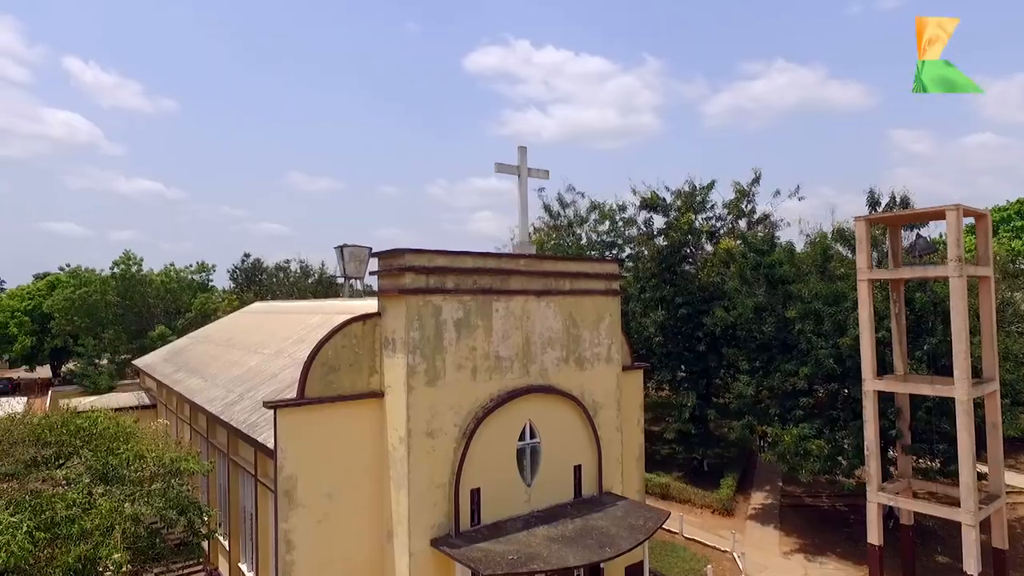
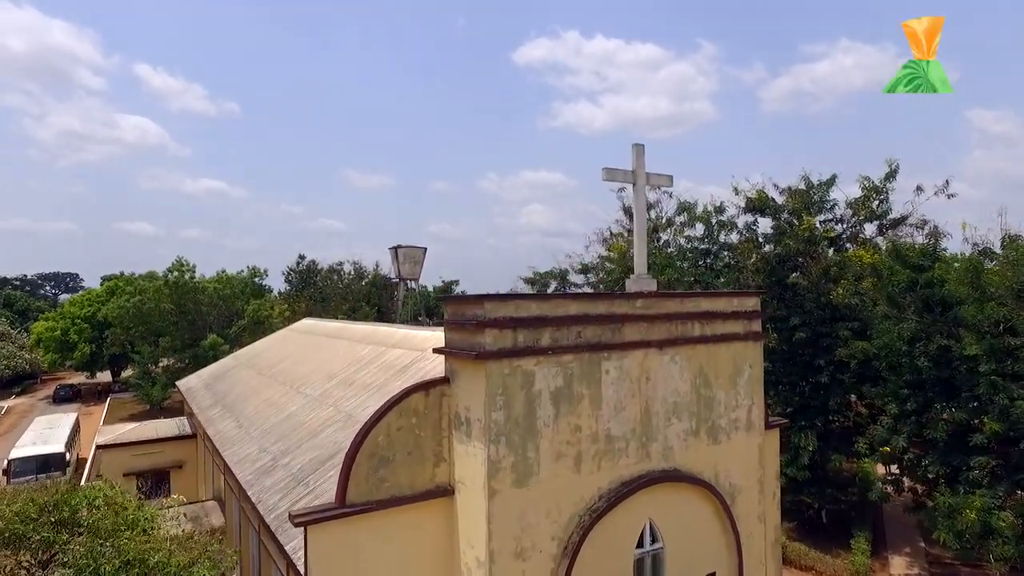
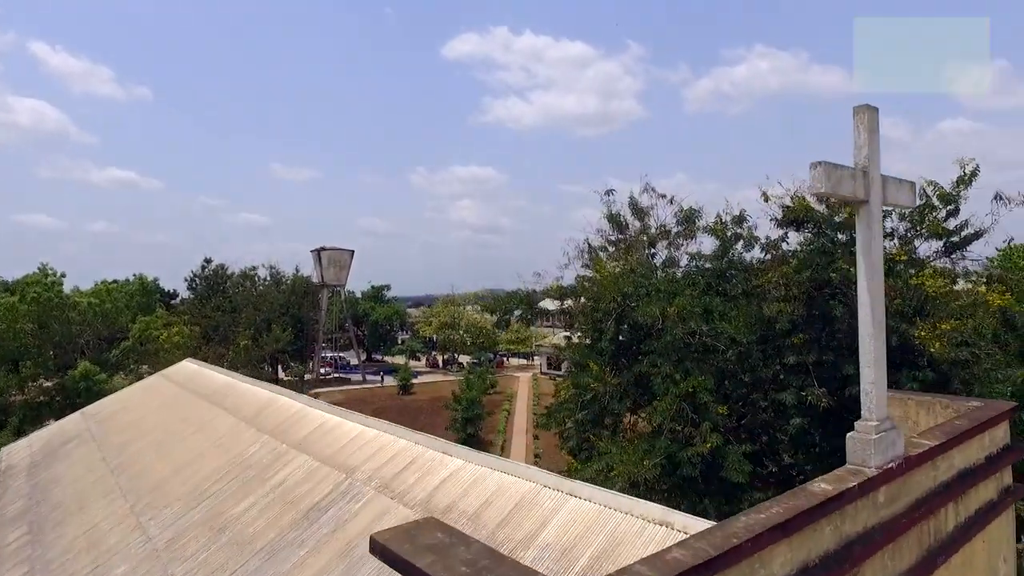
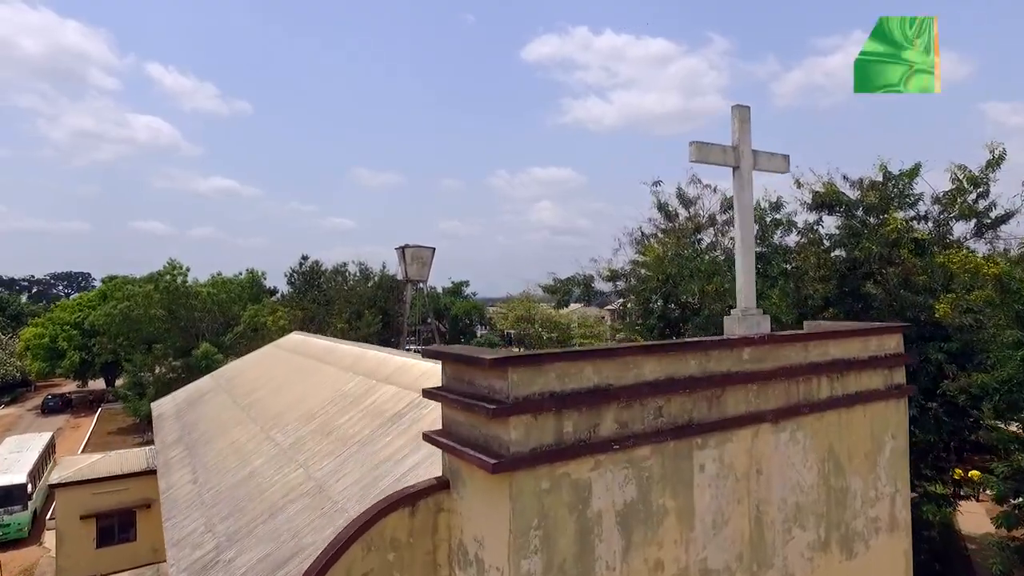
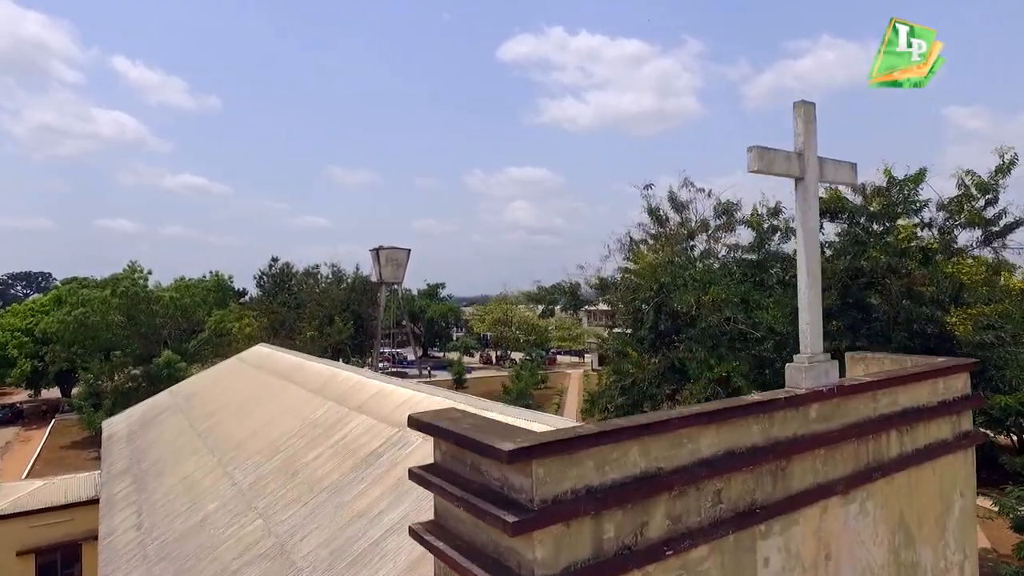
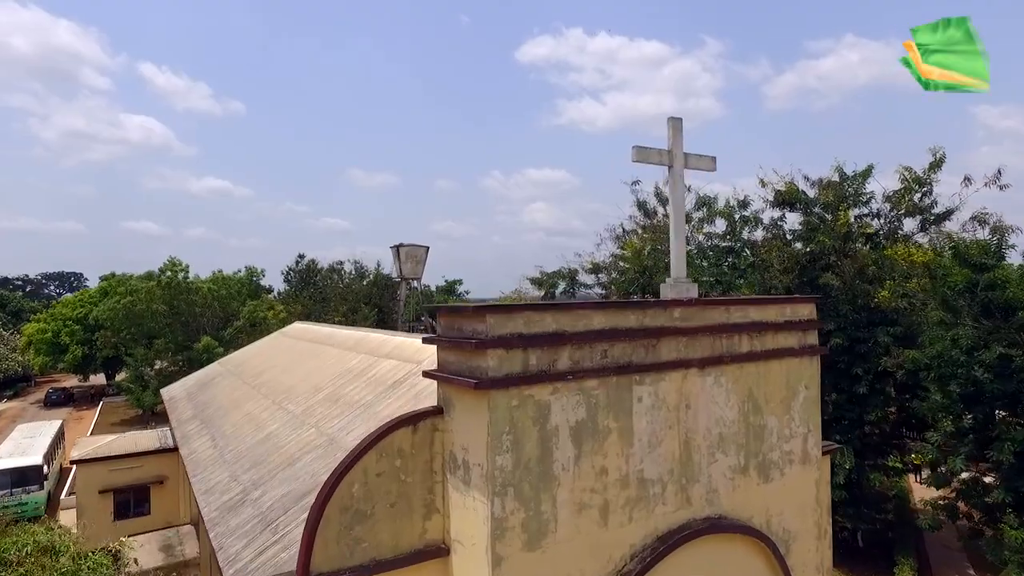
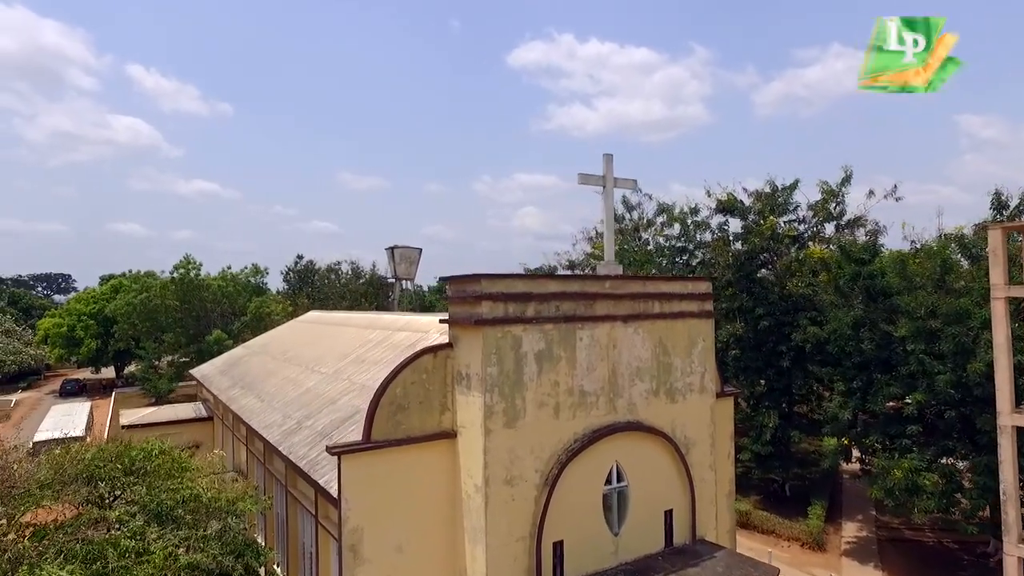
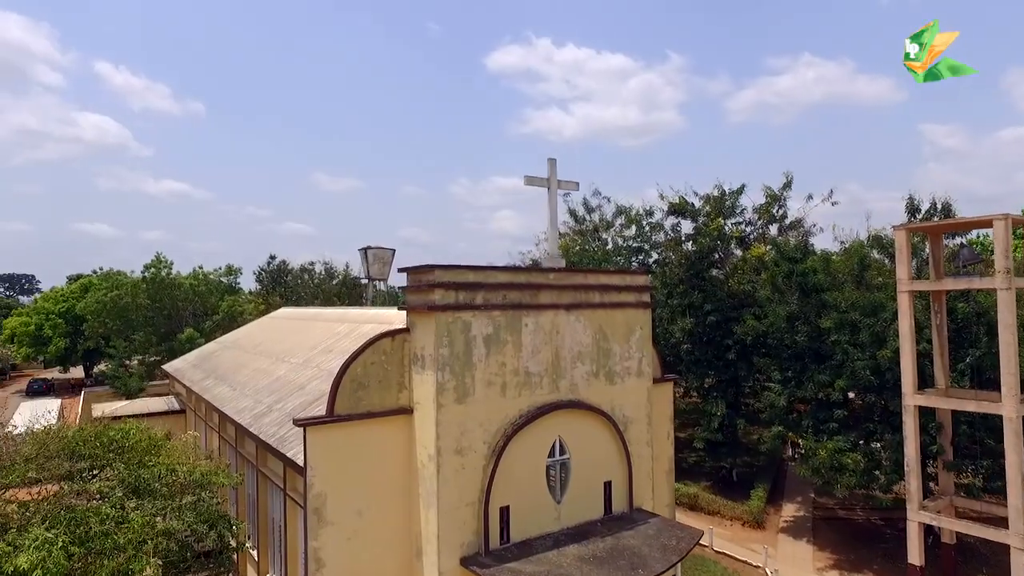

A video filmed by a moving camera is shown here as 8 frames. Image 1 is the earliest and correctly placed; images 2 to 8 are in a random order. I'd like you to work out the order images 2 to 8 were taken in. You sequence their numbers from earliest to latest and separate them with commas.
8, 7, 2, 6, 4, 5, 3
